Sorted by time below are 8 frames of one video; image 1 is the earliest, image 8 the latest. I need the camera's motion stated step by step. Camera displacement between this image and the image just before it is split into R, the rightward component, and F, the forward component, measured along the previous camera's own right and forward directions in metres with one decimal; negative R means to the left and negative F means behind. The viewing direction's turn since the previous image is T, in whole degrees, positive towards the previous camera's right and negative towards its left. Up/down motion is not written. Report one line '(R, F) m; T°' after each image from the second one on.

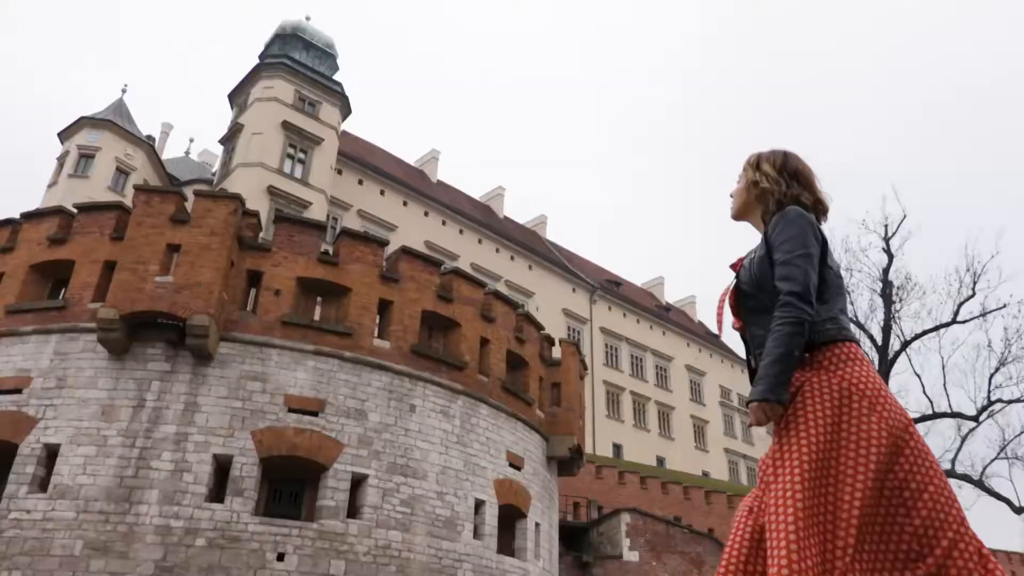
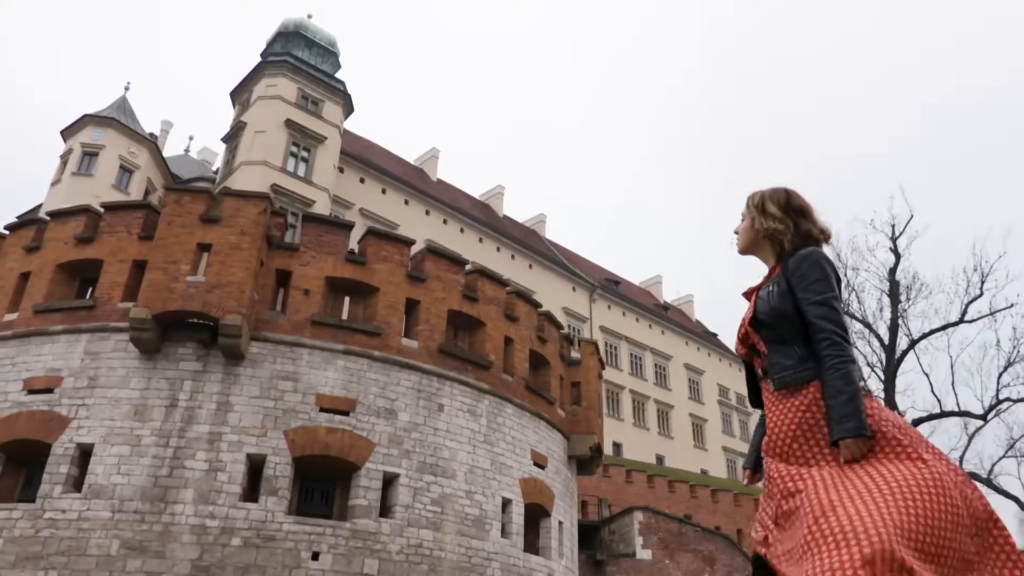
(-0.7, 0.0) m; +1°
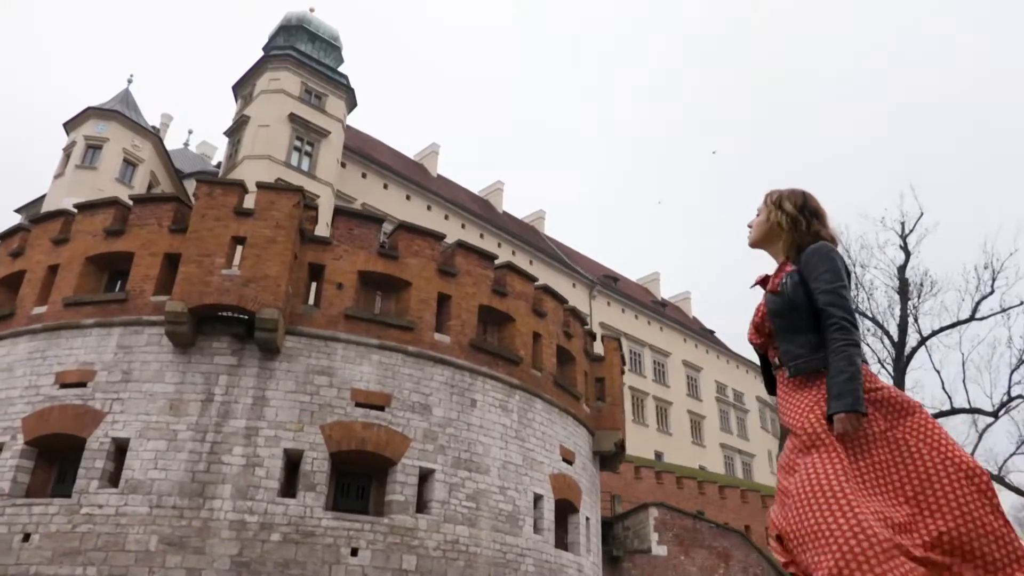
(-0.8, +0.1) m; +1°
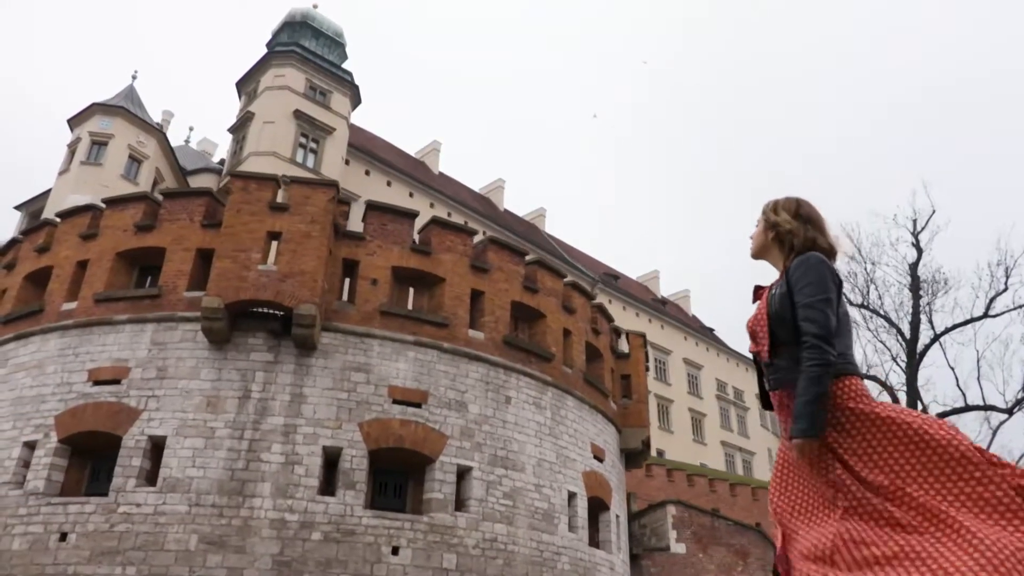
(-0.8, +0.1) m; 0°
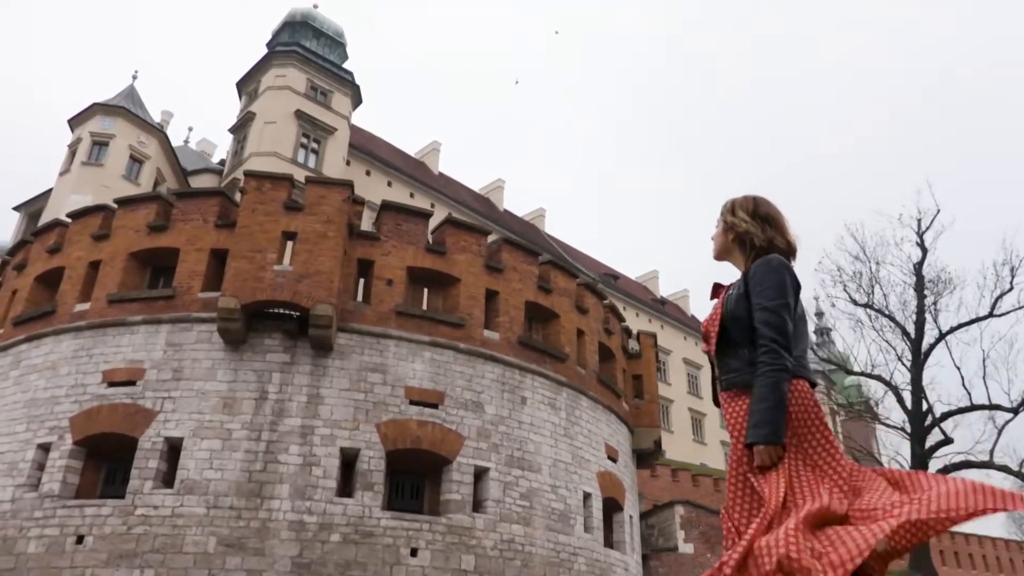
(-0.4, +0.1) m; 0°
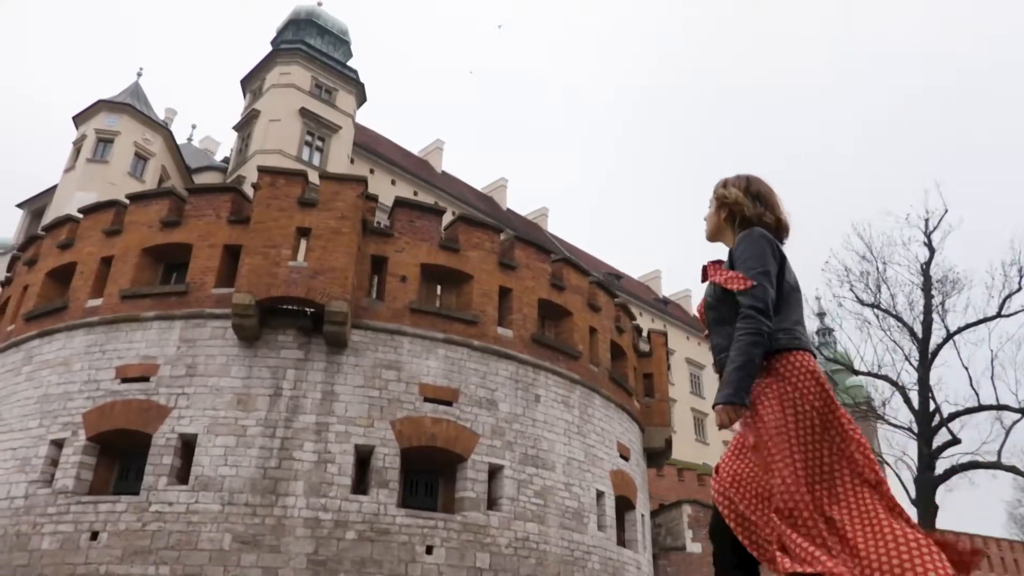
(-0.3, +0.1) m; 0°
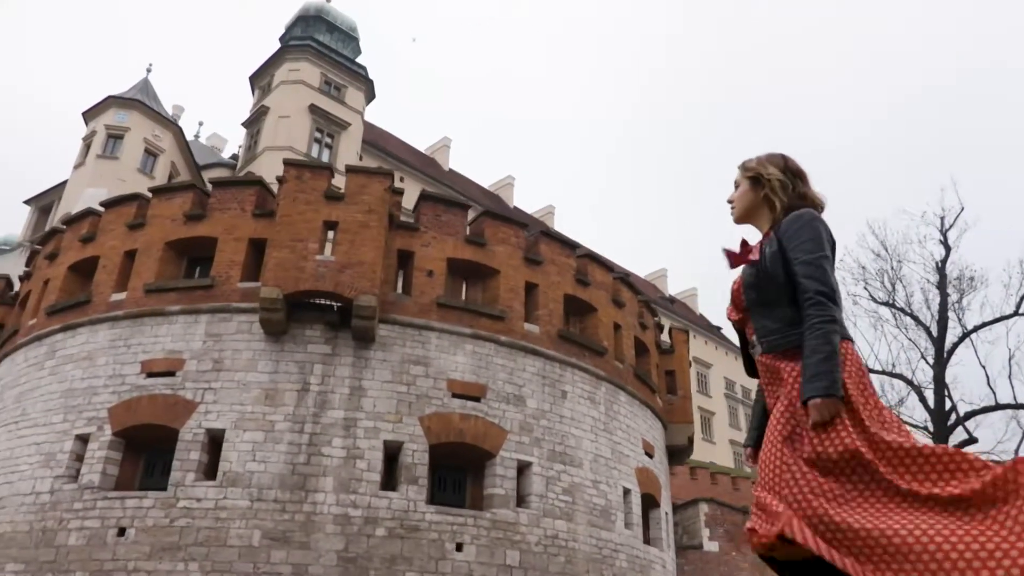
(-0.5, +0.2) m; 0°
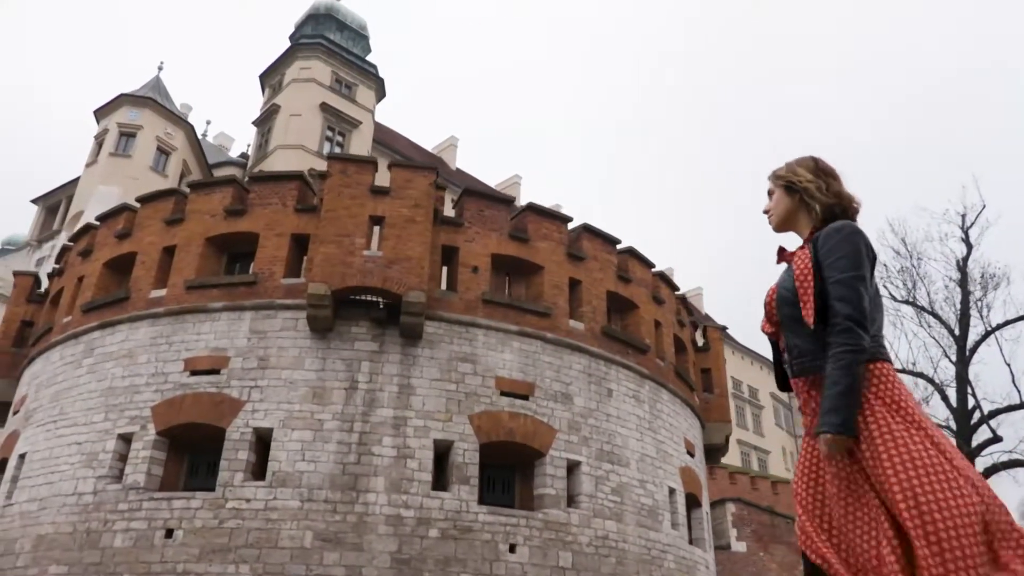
(-0.9, +0.2) m; 0°
